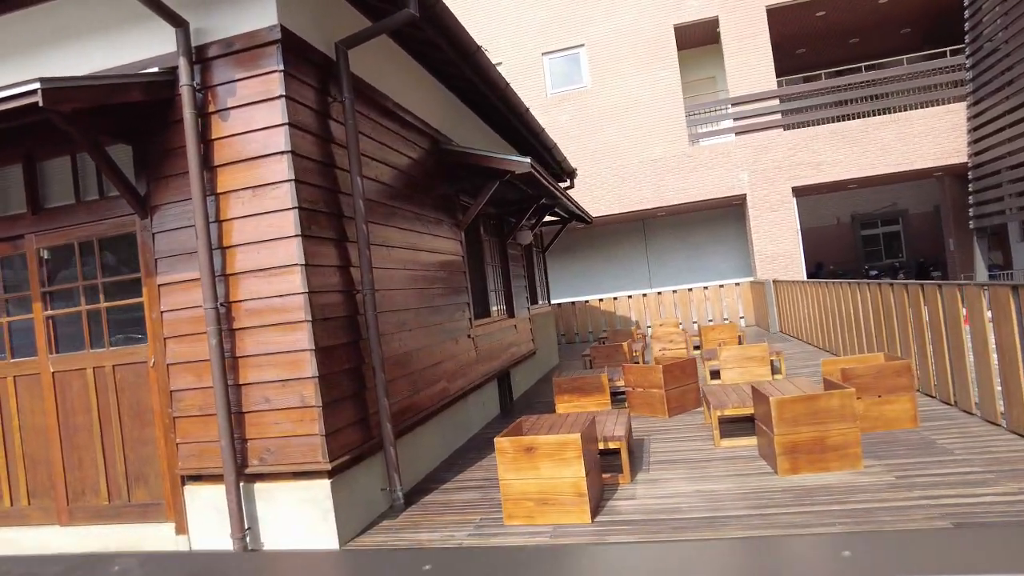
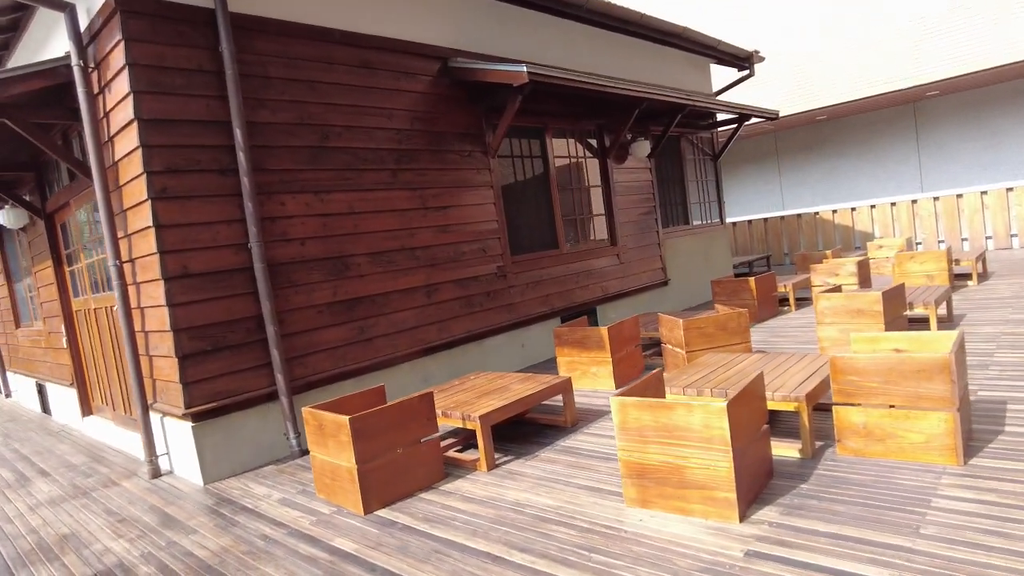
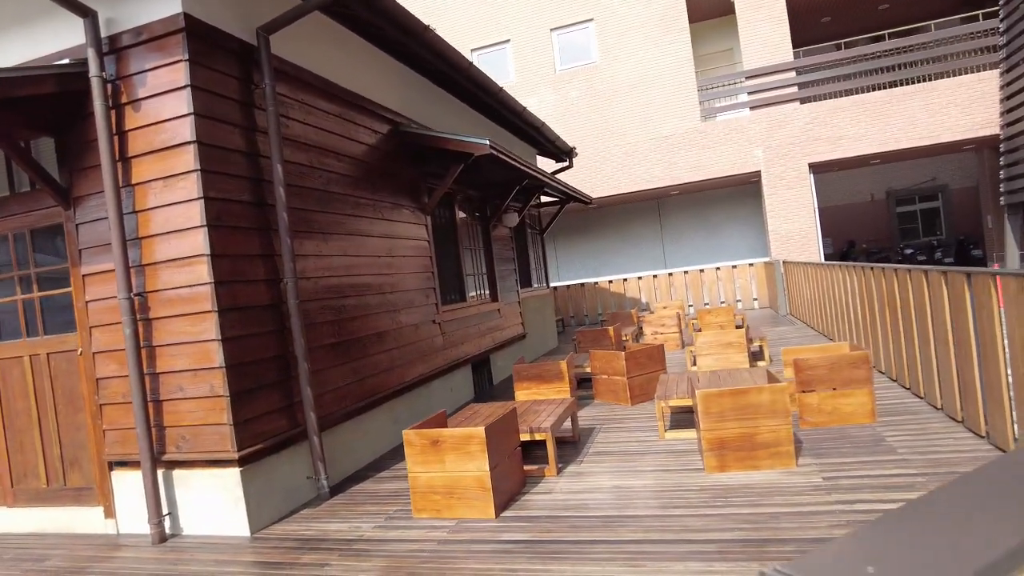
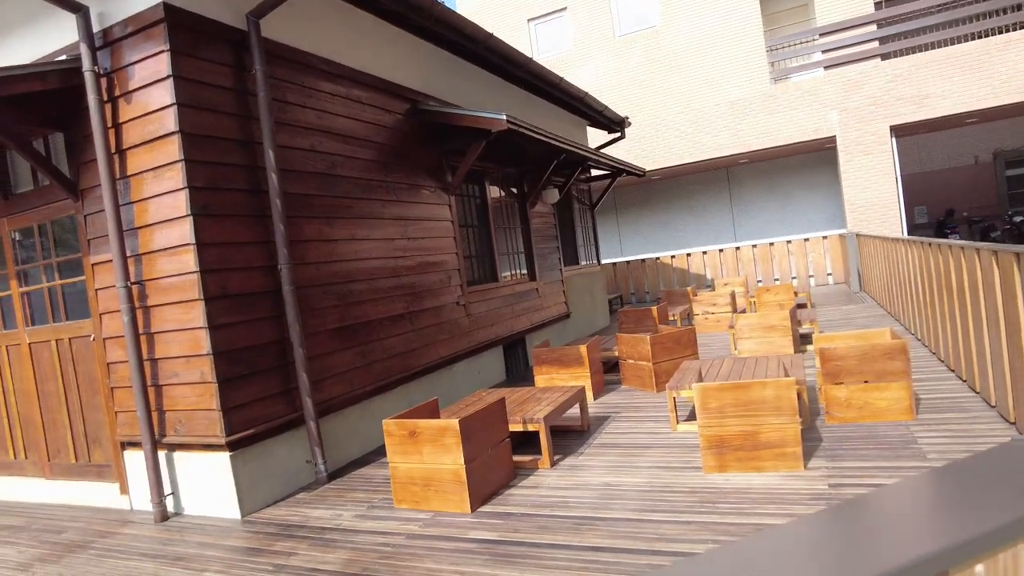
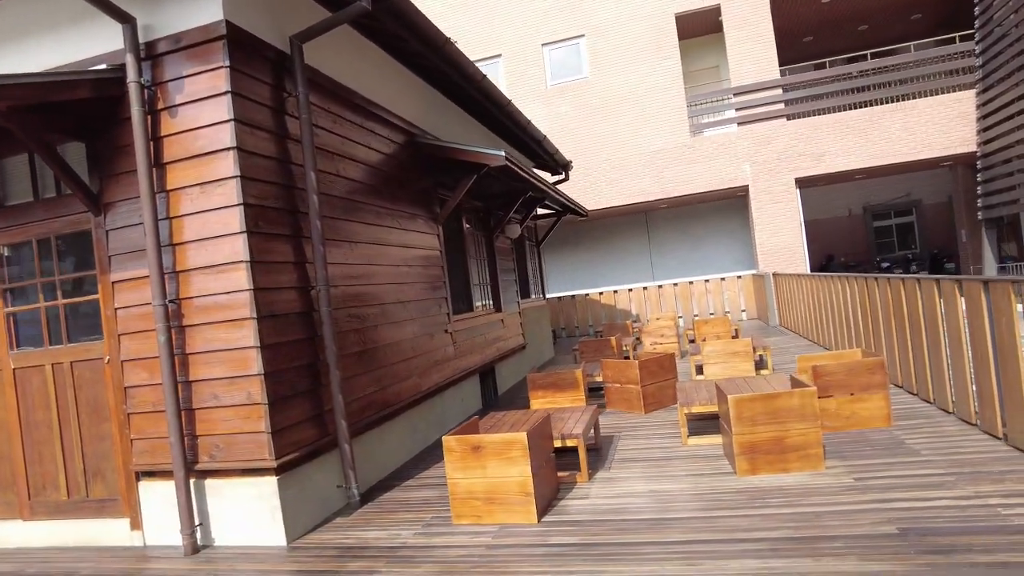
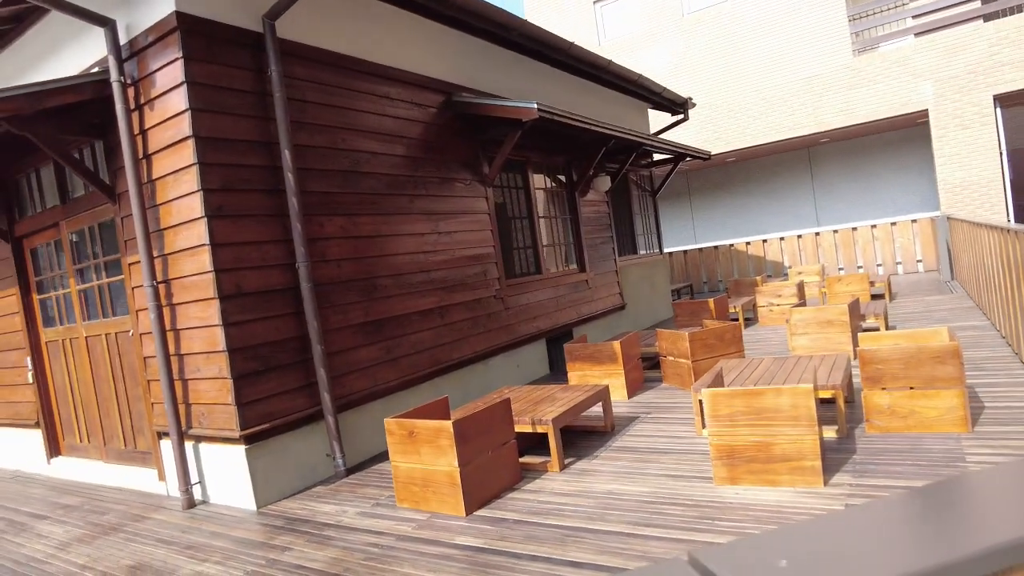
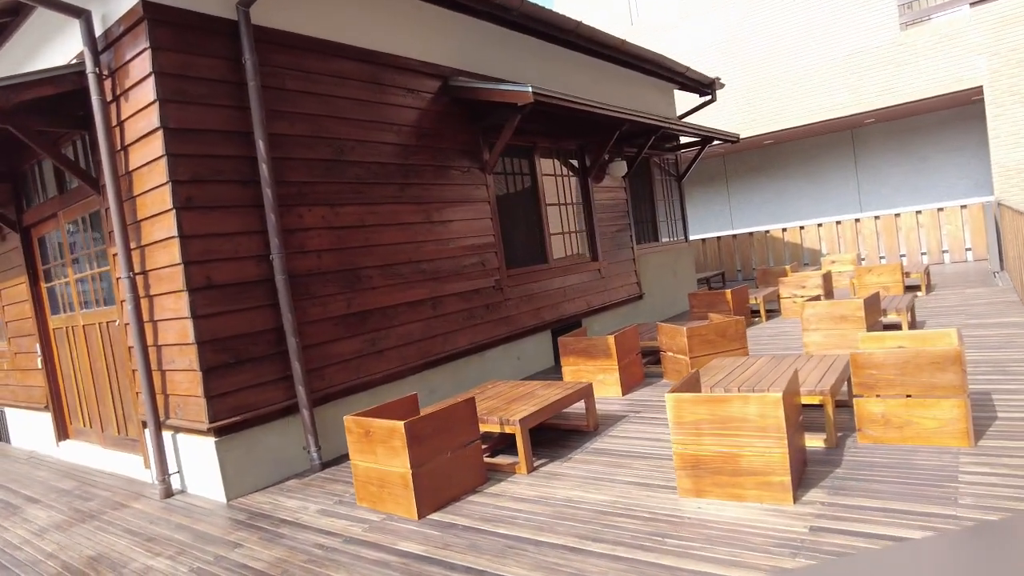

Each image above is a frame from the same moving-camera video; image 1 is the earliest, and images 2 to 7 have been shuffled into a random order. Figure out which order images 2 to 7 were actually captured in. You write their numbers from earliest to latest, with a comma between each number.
5, 3, 4, 6, 7, 2
